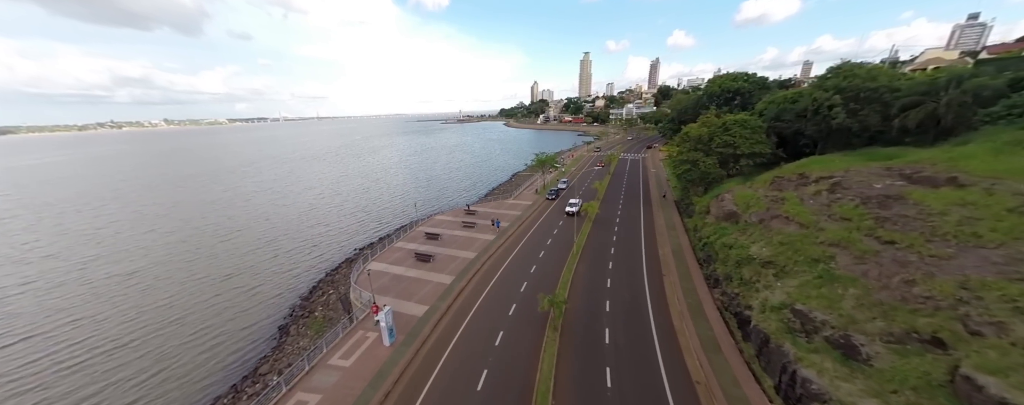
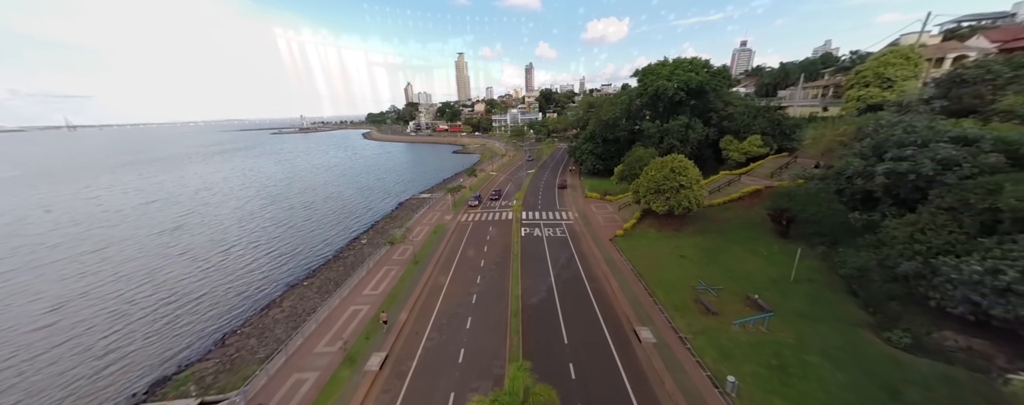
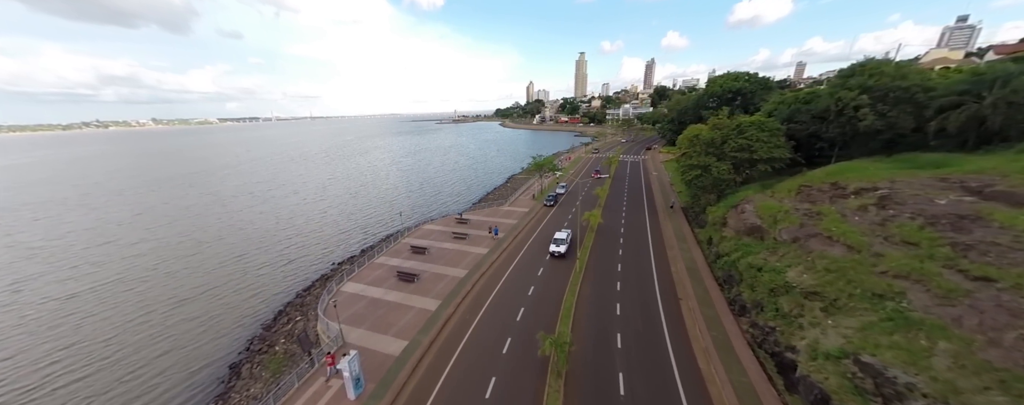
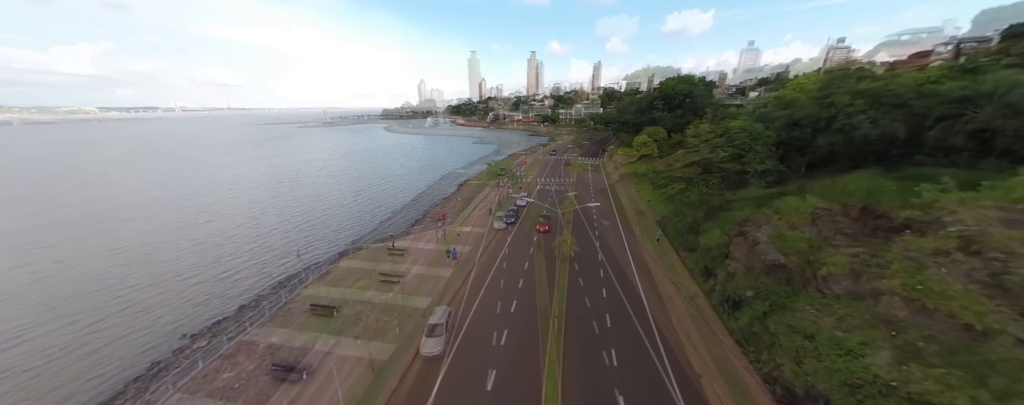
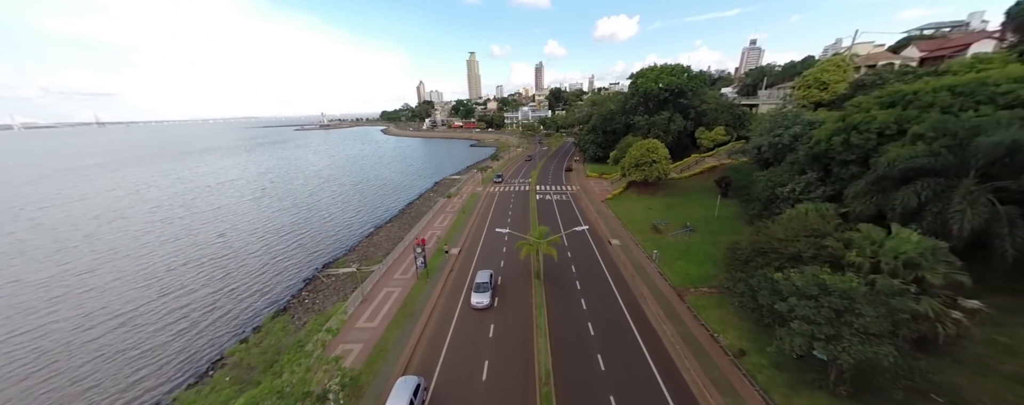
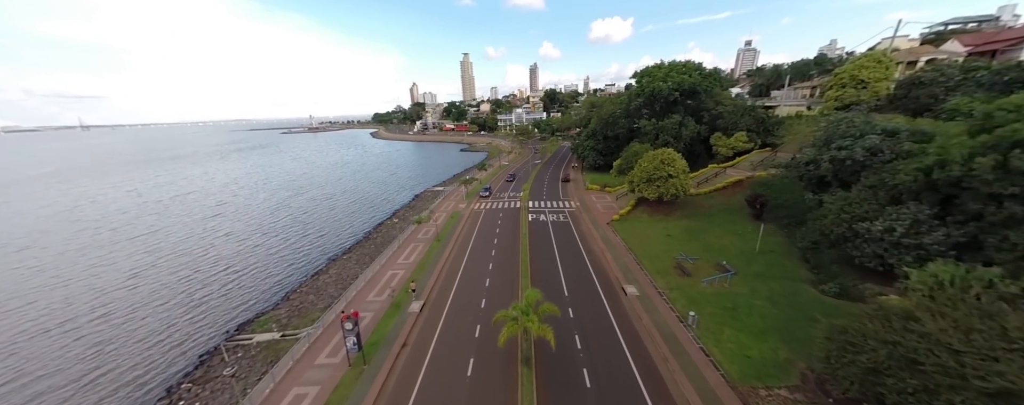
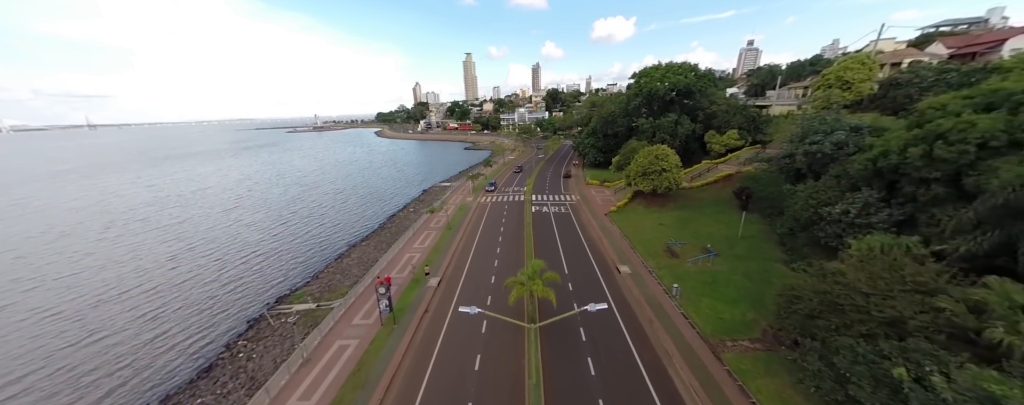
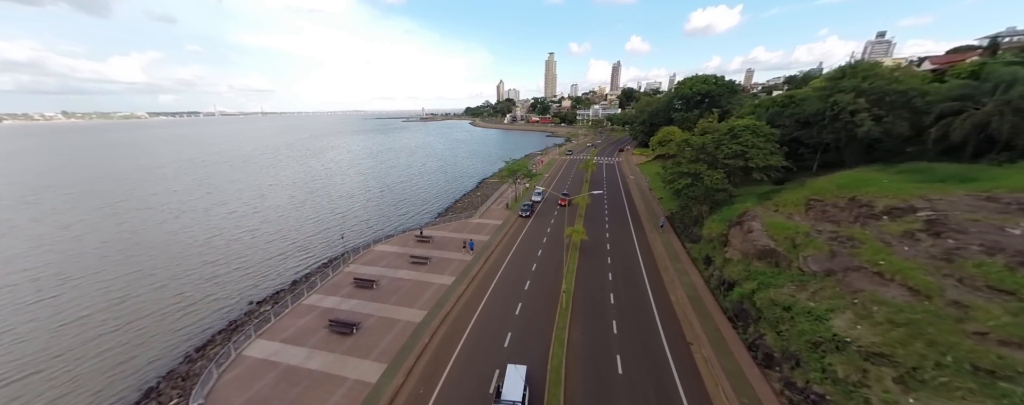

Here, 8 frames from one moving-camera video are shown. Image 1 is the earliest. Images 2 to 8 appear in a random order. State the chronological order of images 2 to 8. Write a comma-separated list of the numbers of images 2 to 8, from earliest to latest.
3, 8, 4, 5, 7, 6, 2
